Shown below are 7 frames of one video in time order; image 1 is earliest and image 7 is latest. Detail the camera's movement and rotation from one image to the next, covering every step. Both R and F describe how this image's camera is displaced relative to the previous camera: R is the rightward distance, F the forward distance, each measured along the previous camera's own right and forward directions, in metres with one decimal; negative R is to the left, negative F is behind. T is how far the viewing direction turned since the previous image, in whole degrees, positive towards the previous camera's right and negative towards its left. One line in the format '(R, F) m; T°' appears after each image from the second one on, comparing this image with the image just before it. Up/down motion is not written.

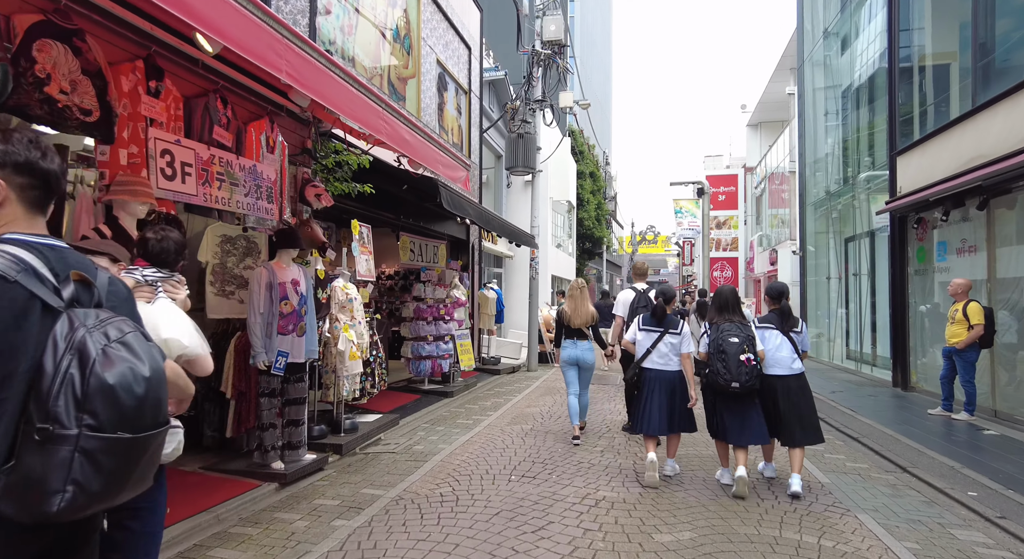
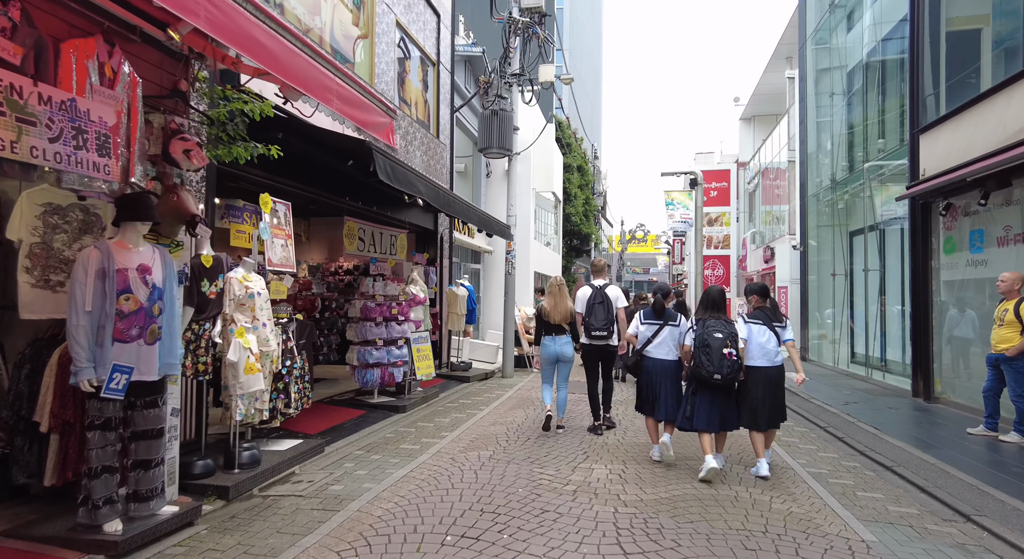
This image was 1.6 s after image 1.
(+0.3, +1.4) m; +1°
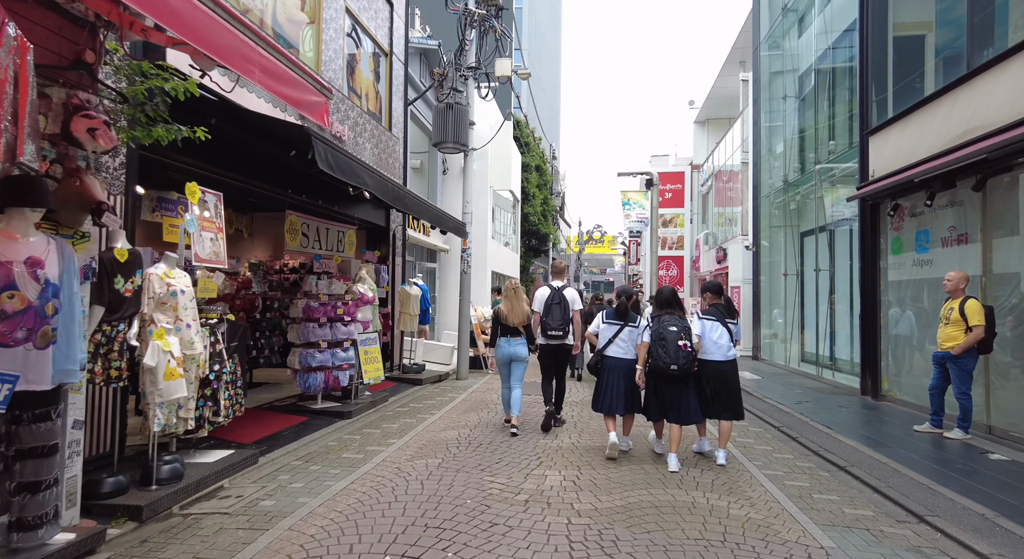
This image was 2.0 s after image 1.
(+0.1, +0.3) m; +4°
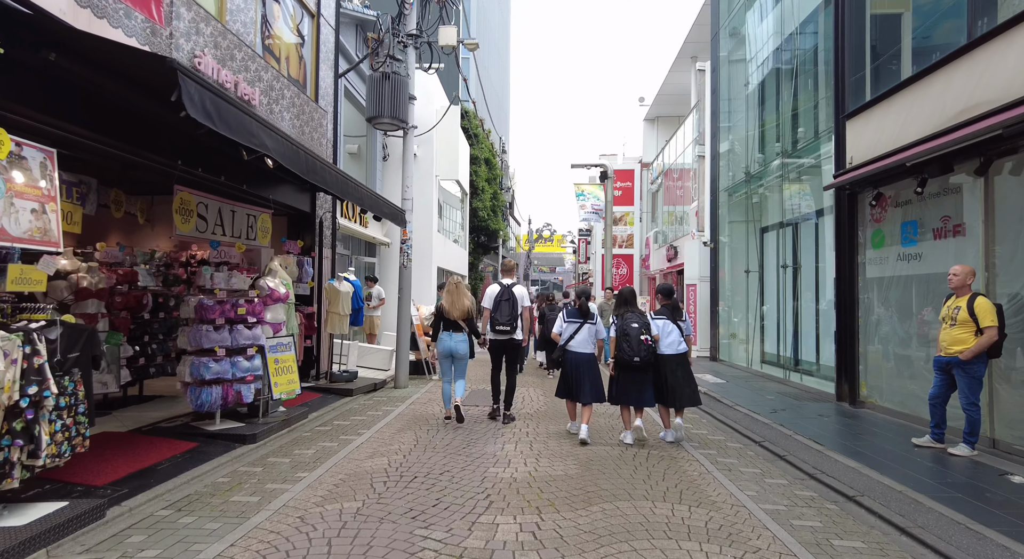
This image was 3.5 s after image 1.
(0.0, +1.3) m; +5°
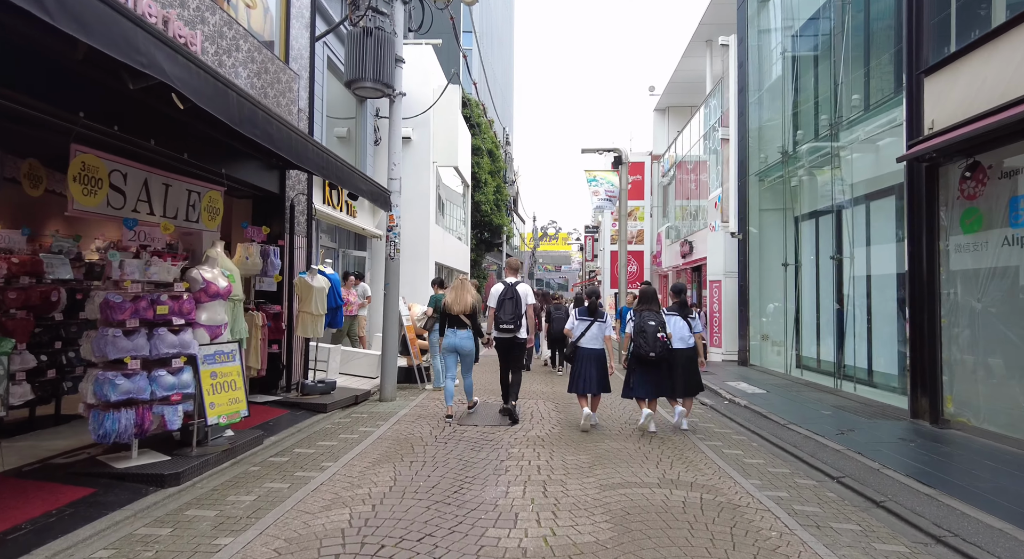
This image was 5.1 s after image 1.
(0.0, +1.6) m; 0°
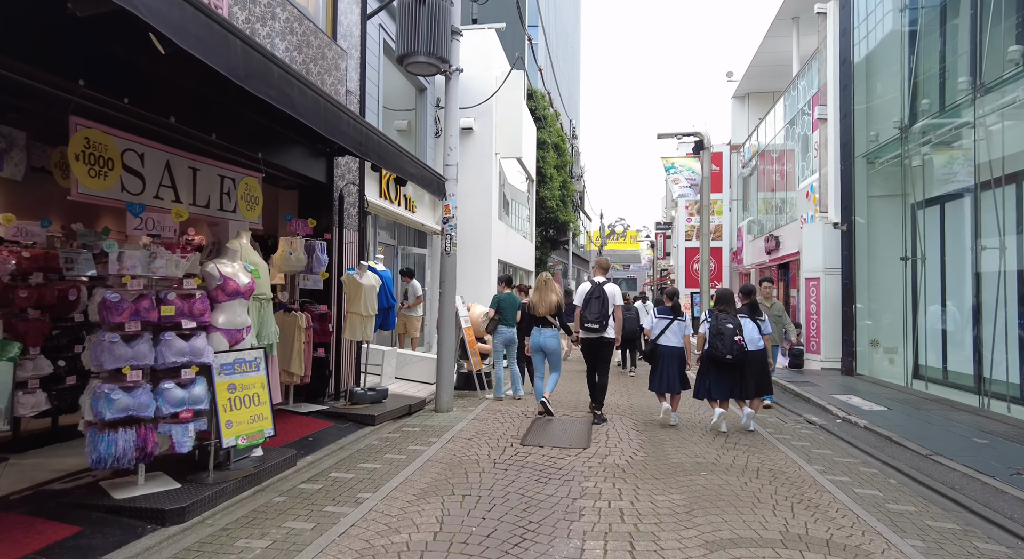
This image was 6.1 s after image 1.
(0.0, +1.1) m; -6°
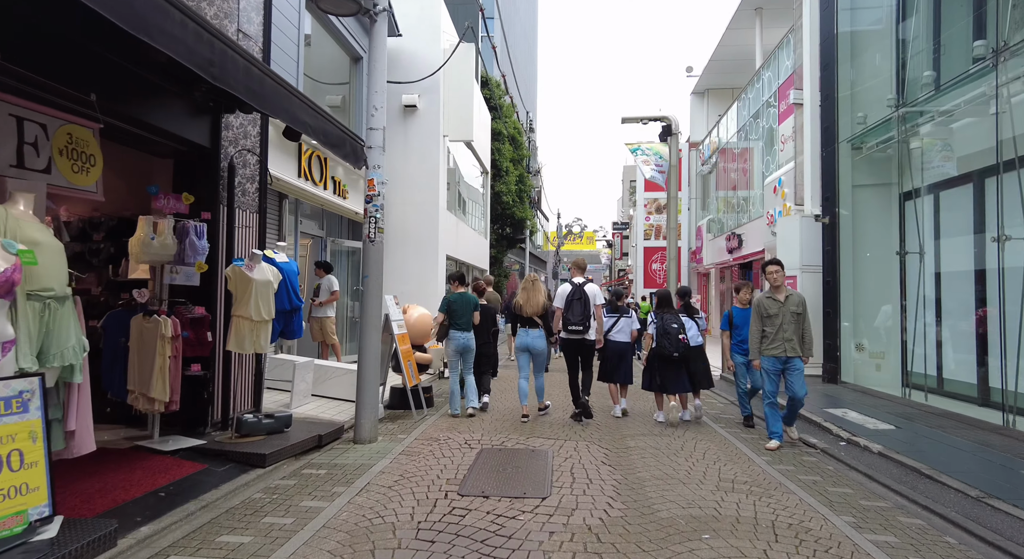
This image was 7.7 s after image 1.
(+0.2, +1.6) m; +4°
